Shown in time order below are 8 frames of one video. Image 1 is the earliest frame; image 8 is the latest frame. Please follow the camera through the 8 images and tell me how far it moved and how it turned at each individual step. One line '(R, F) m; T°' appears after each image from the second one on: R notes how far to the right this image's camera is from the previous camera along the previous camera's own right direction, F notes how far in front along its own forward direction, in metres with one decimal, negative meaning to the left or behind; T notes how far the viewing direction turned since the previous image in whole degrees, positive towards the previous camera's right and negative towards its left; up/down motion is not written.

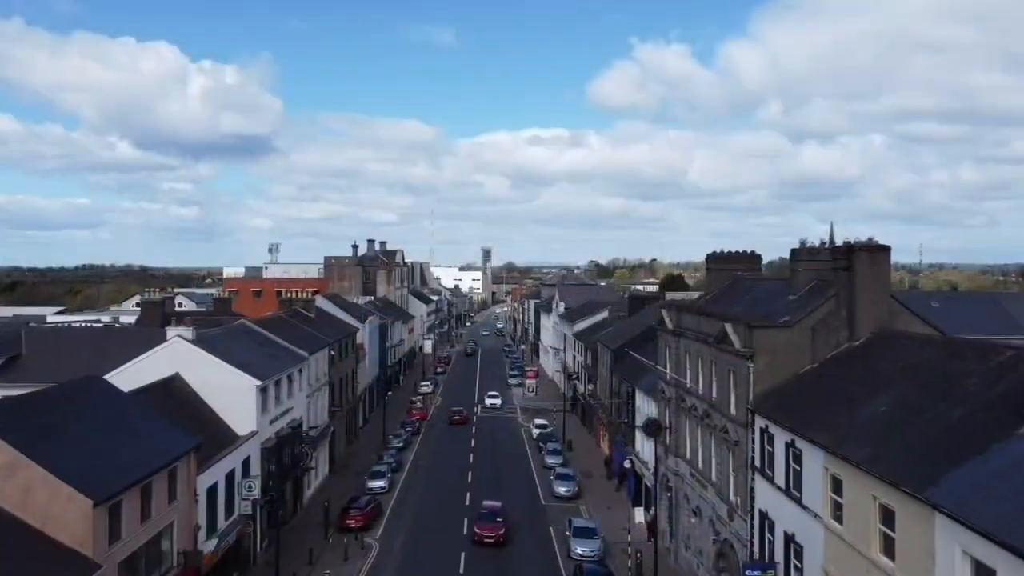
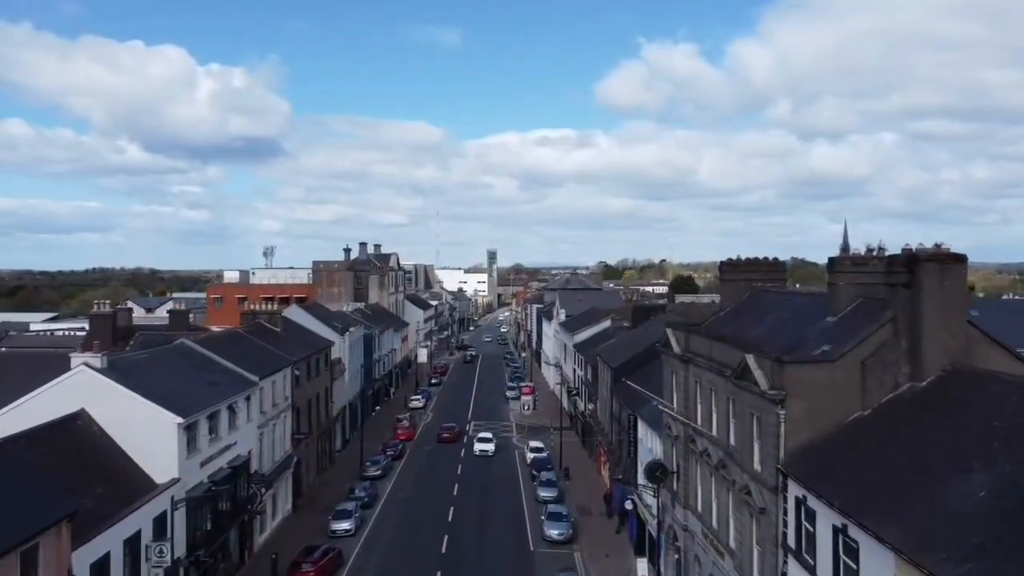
(+1.0, +4.9) m; -1°
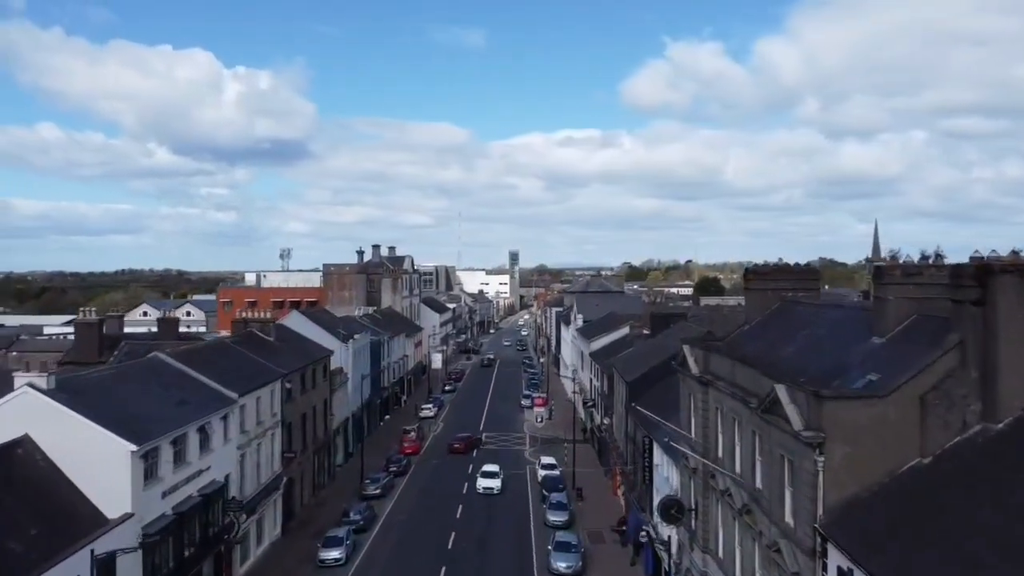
(+0.8, +2.9) m; -2°
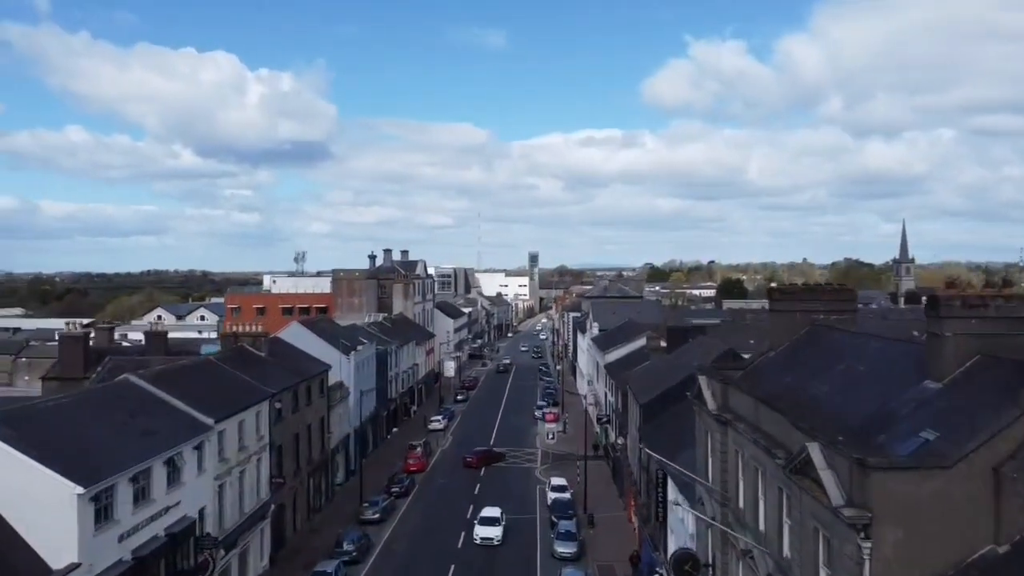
(+0.7, +2.5) m; -1°
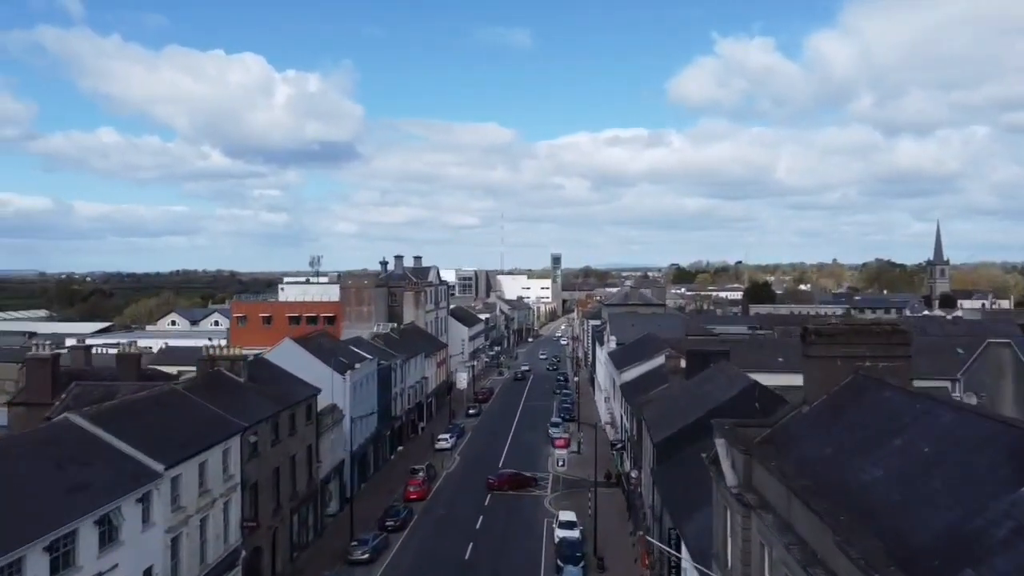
(+1.0, +3.4) m; -2°
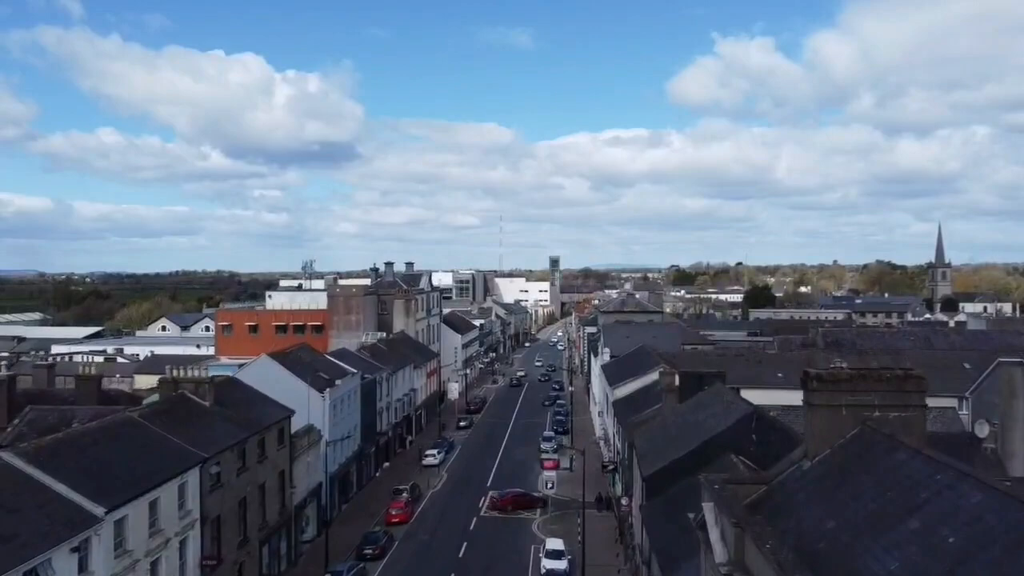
(+0.7, +2.0) m; 0°
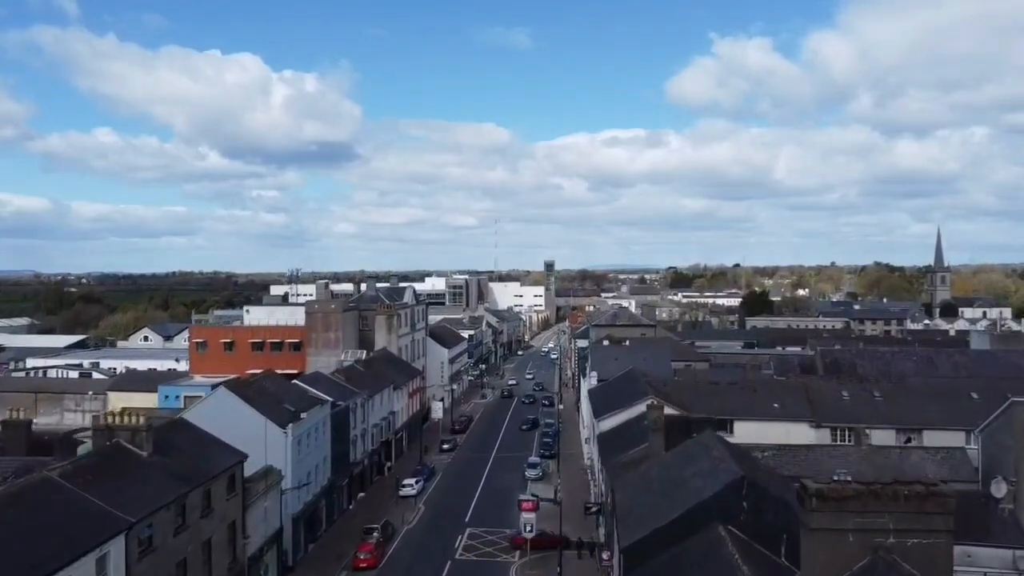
(+1.1, +2.9) m; 0°
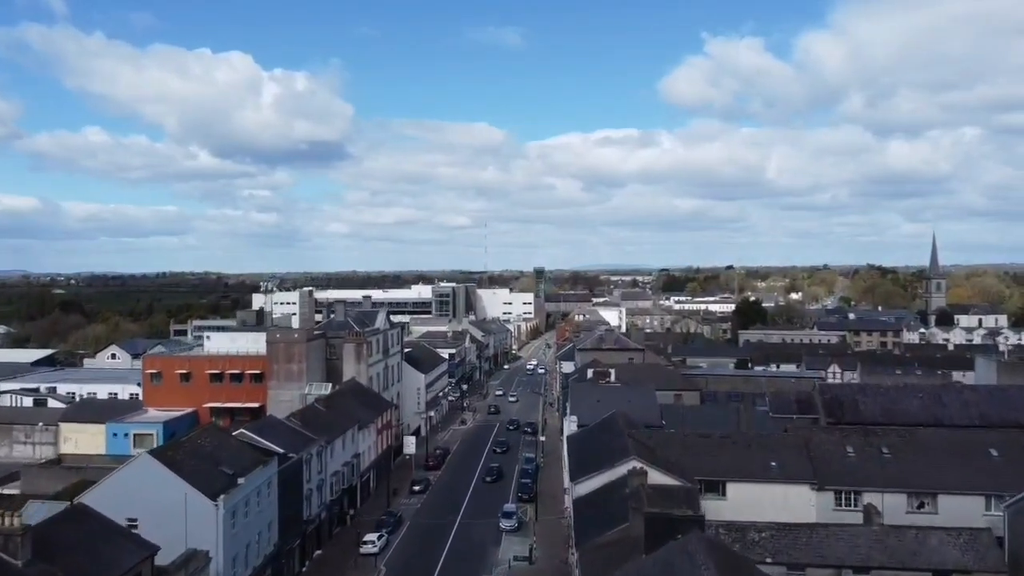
(+1.3, +4.7) m; 0°
